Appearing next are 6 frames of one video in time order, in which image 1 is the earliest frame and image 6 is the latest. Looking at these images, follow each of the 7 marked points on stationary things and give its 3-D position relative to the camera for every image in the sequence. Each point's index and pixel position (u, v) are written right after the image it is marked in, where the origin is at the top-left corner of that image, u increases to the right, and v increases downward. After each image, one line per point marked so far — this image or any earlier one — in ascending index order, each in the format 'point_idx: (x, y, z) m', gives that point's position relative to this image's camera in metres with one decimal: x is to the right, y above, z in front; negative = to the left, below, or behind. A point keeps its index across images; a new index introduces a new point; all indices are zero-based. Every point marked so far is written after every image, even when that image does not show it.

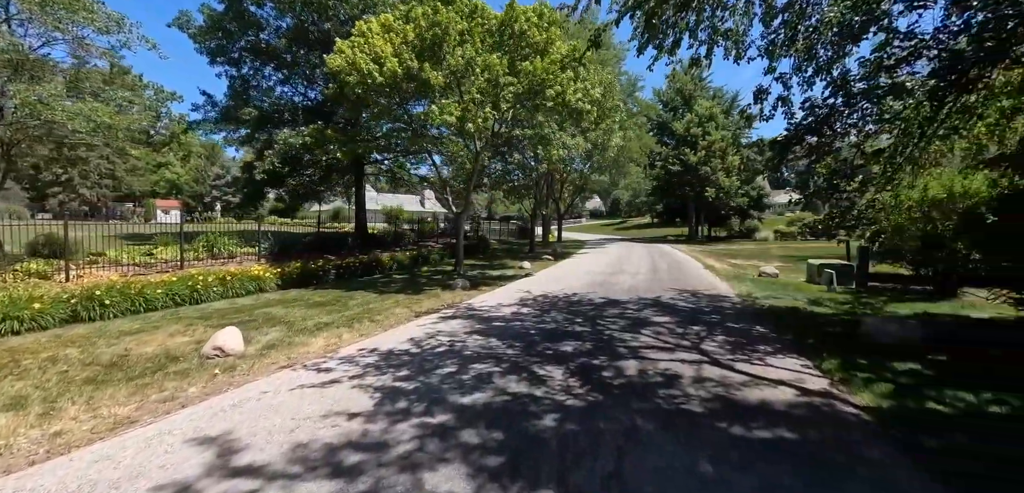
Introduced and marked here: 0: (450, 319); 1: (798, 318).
0: (-1.2, -1.4, +7.7) m
1: (+5.0, -1.3, +7.1) m
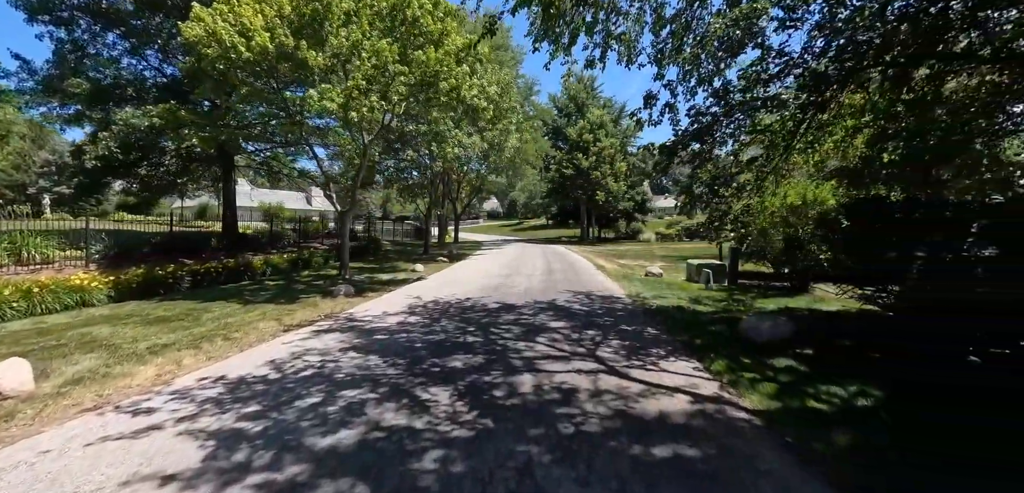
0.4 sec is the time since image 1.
0: (-3.1, -1.4, +6.6) m
1: (+3.1, -1.3, +7.5) m
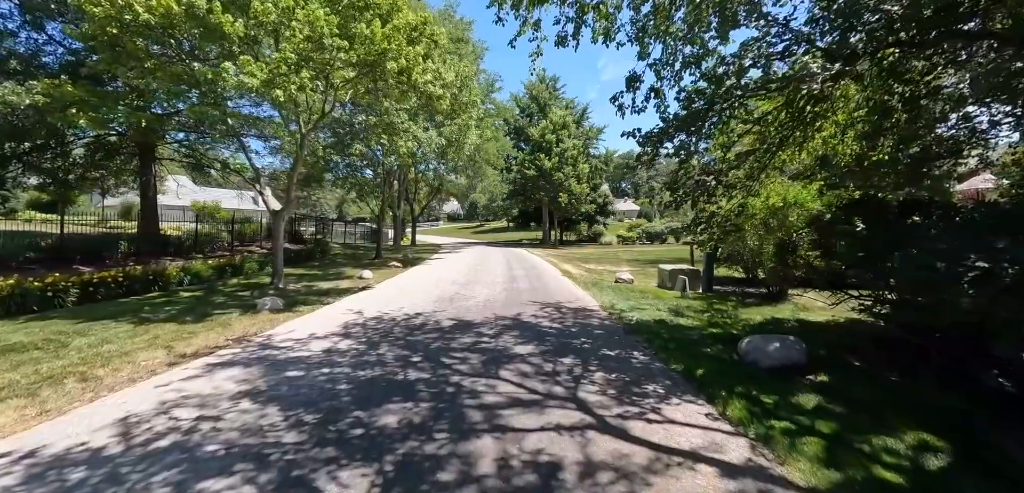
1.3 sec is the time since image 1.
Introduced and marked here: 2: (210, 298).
0: (-3.6, -1.5, +5.1) m
1: (+2.5, -1.4, +6.4) m
2: (-7.7, -1.3, +10.3) m
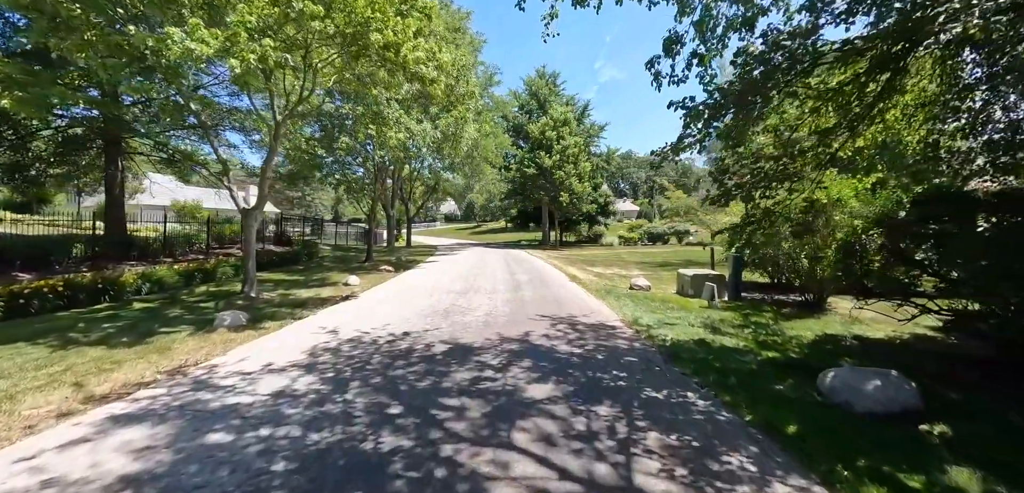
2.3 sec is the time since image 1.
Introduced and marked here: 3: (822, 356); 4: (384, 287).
0: (-3.5, -1.6, +3.7) m
1: (+2.6, -1.5, +5.1) m
2: (-7.6, -1.4, +8.9) m
3: (+4.7, -1.6, +6.1) m
4: (-3.6, -1.1, +11.6) m
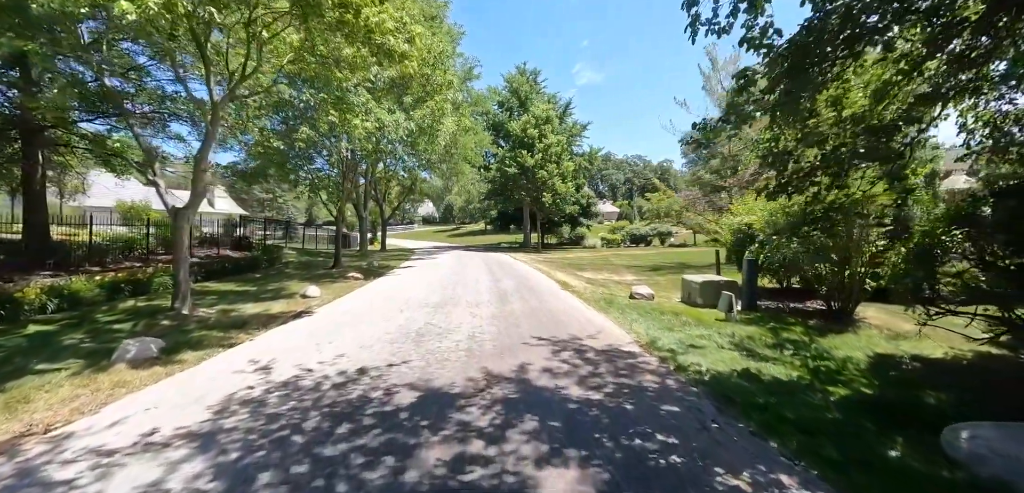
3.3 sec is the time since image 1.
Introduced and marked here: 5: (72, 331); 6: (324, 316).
0: (-3.4, -1.7, +2.0) m
1: (+2.6, -1.5, +3.8) m
2: (-7.8, -1.6, +7.1) m
3: (+4.6, -1.7, +4.8) m
4: (-4.0, -1.3, +9.9) m
5: (-8.0, -1.5, +7.4) m
6: (-3.7, -1.4, +8.0) m
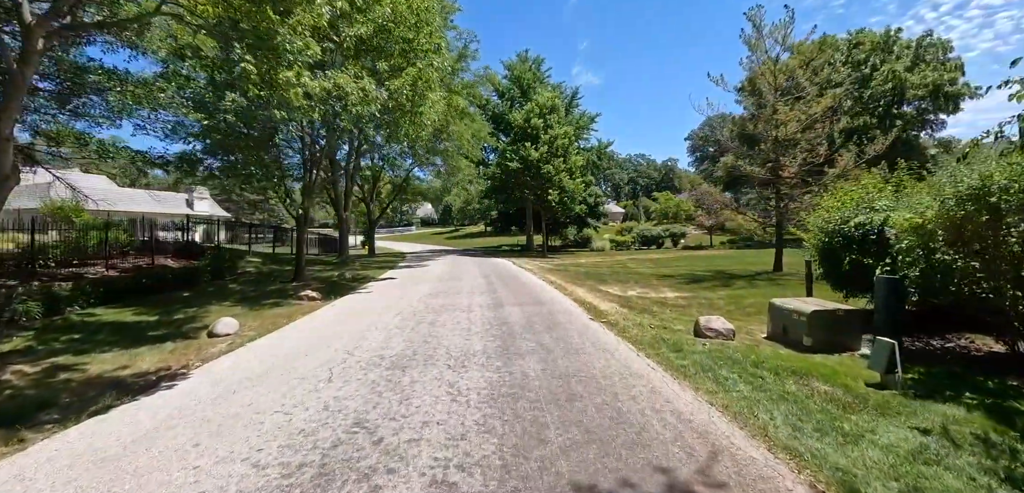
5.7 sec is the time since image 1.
0: (-3.3, -1.9, -1.3) m
1: (+2.7, -1.7, +0.4) m
2: (-7.7, -1.8, +3.7) m
3: (+4.7, -1.9, +1.5) m
4: (-3.9, -1.5, +6.5) m
5: (-7.9, -1.8, +4.1) m
6: (-3.6, -1.6, +4.6) m
